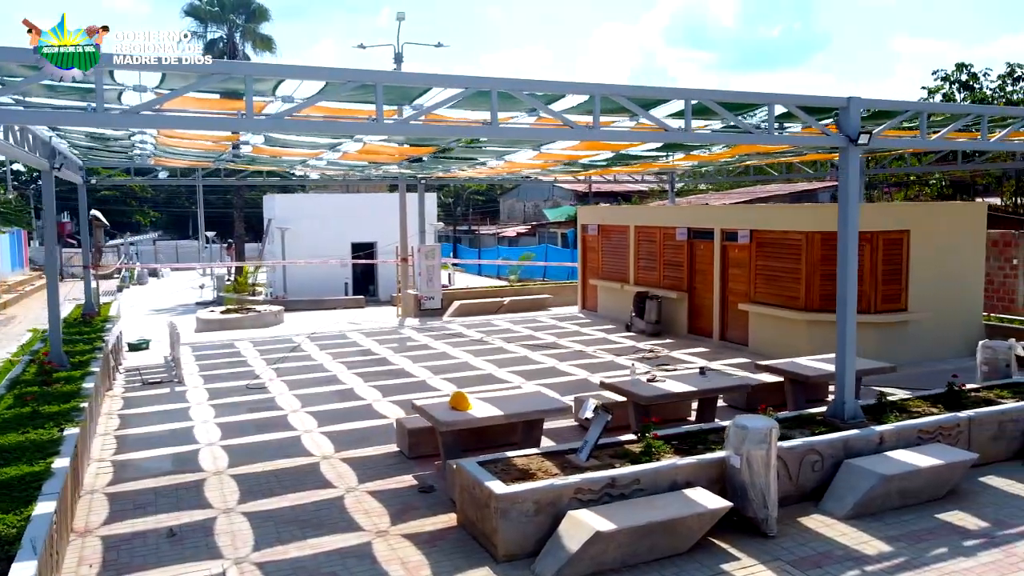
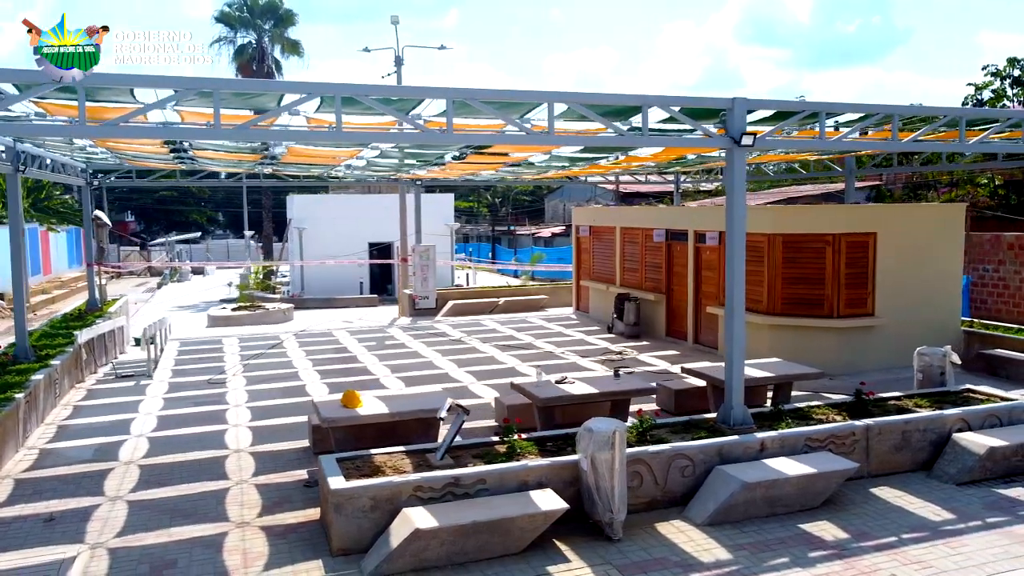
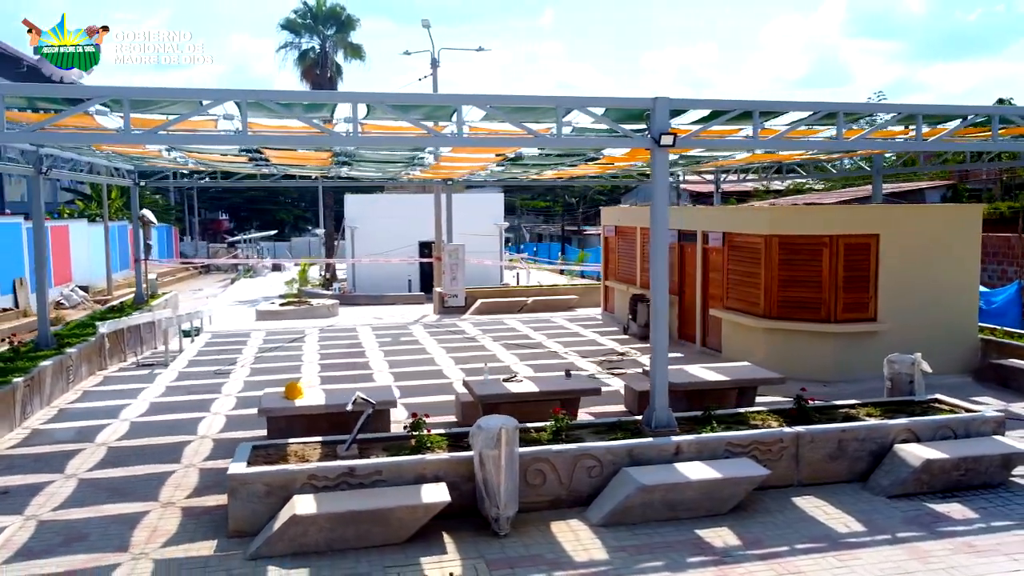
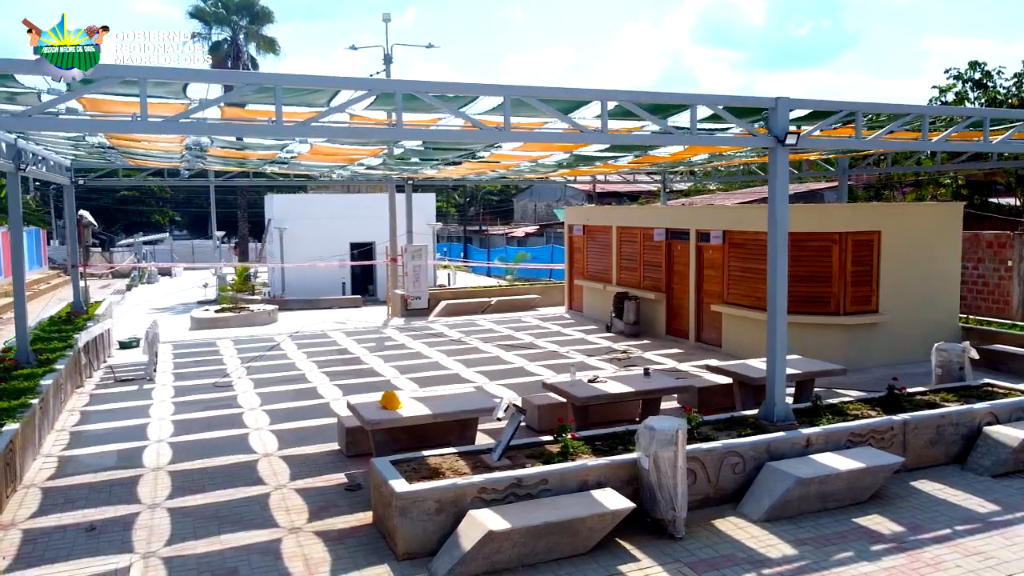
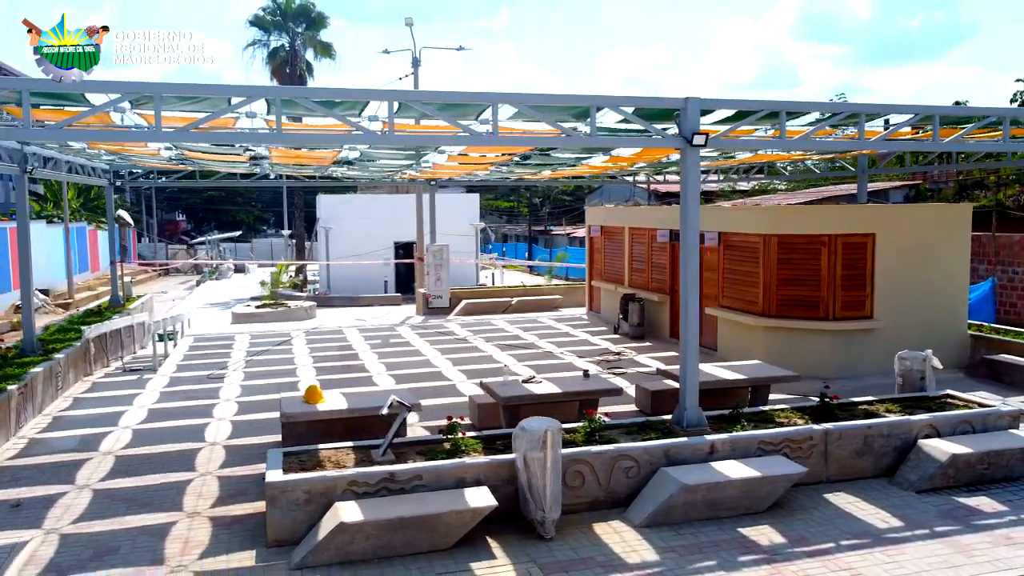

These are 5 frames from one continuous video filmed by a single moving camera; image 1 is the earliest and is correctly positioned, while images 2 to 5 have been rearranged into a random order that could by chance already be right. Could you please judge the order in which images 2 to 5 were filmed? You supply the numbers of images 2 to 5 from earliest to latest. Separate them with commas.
4, 2, 5, 3
